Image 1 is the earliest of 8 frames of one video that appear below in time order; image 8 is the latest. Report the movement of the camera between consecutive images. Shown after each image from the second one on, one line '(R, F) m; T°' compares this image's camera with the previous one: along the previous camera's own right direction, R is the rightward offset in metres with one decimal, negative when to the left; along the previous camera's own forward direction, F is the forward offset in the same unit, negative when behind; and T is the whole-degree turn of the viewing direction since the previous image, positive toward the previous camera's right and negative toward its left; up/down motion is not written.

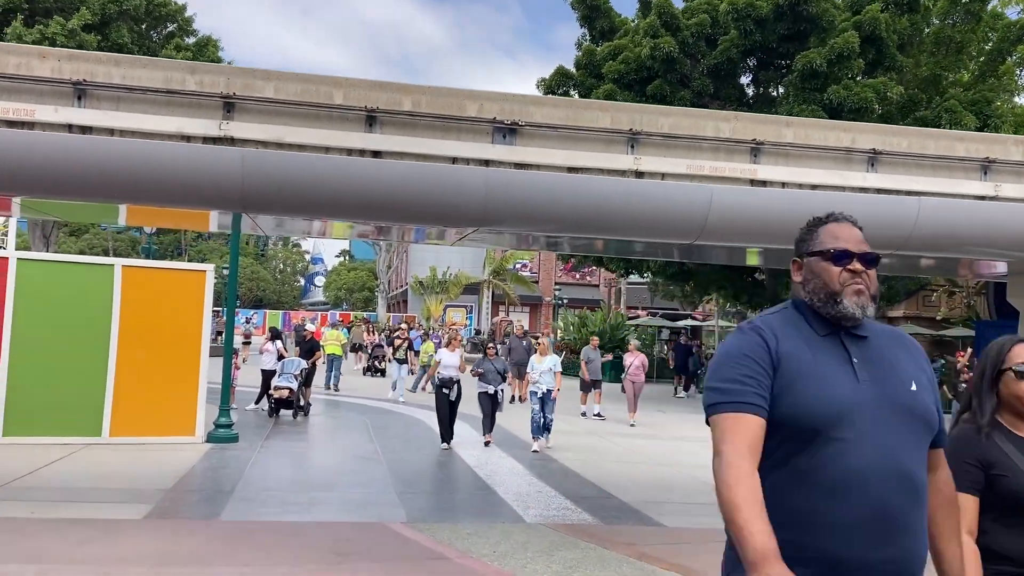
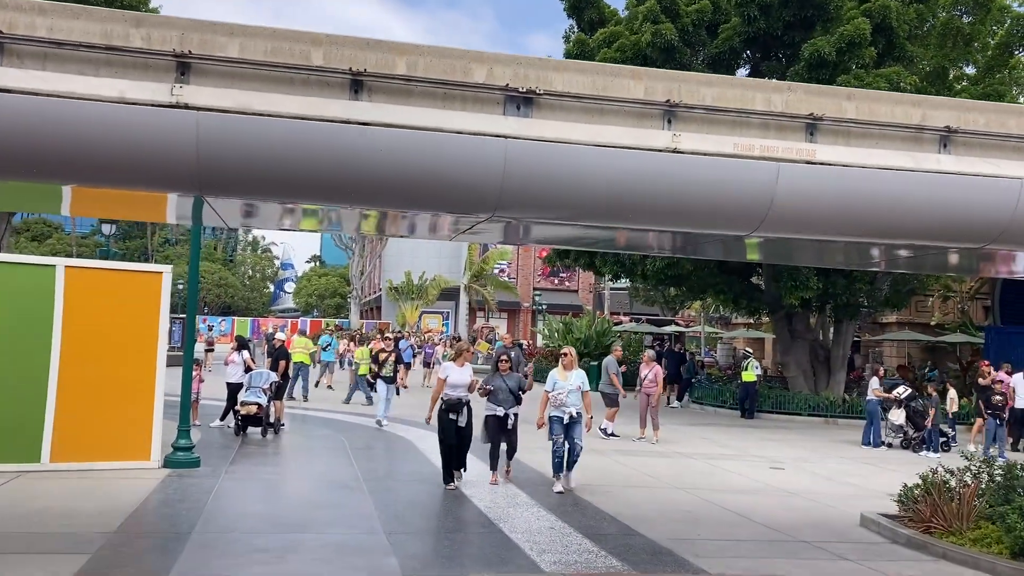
(-0.3, +1.3) m; +2°
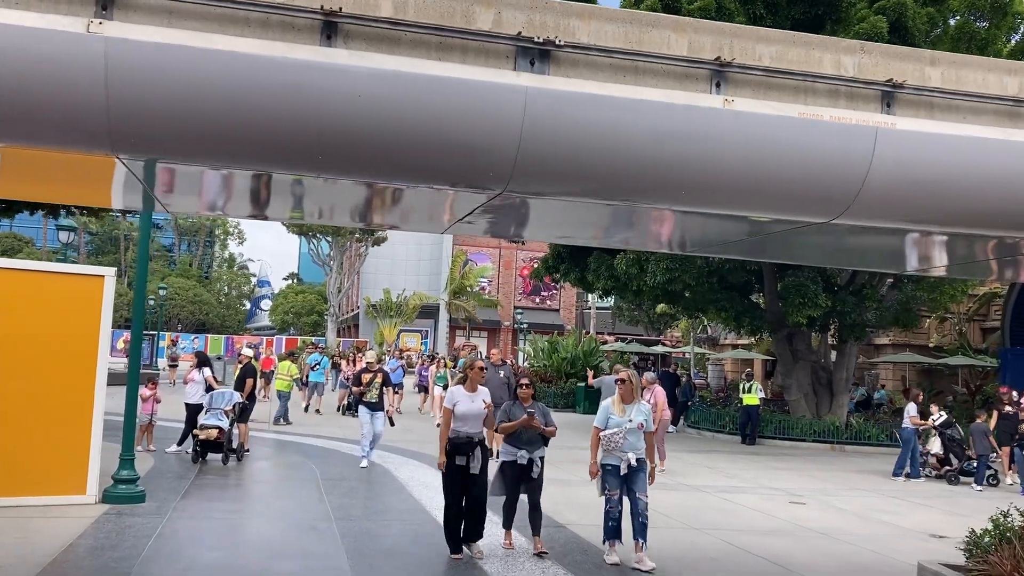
(-0.2, +1.3) m; +1°
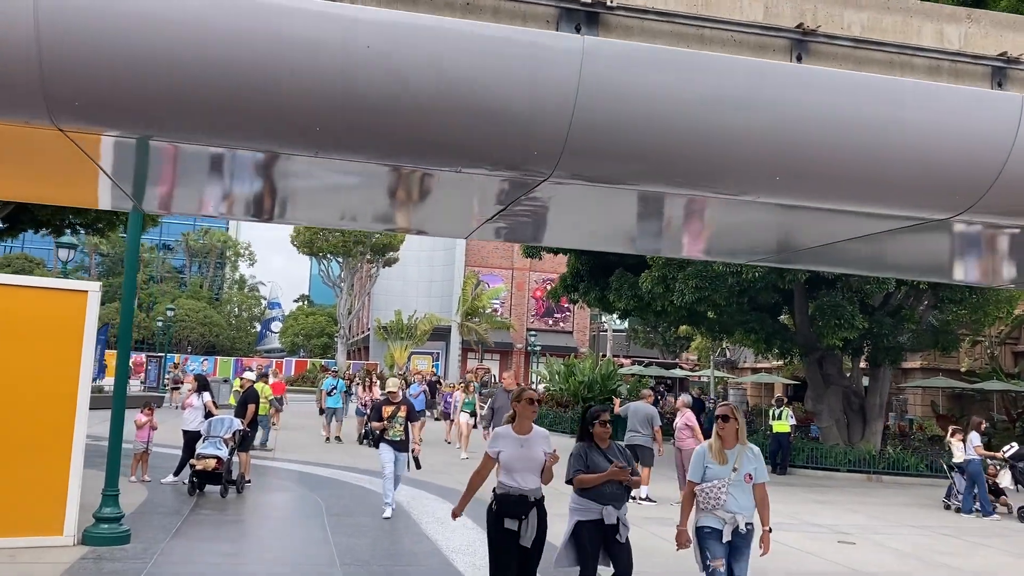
(-0.1, +0.9) m; -1°
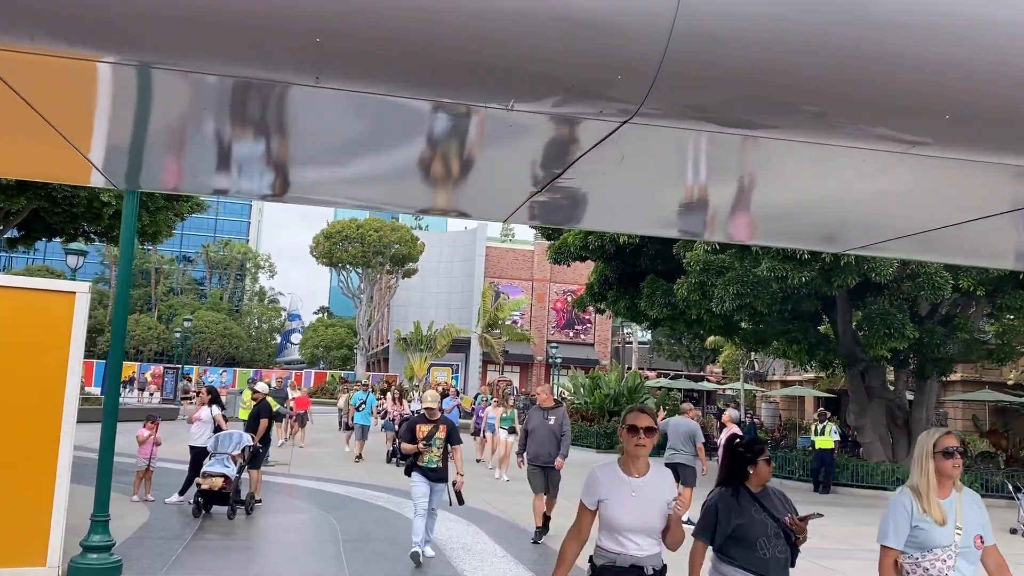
(-0.1, +0.9) m; -1°
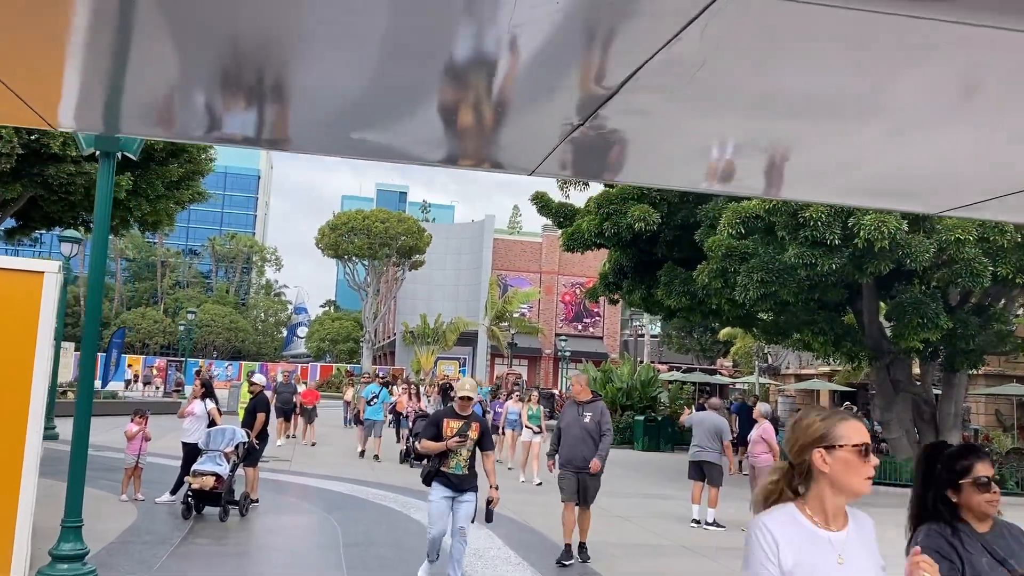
(-0.1, +0.7) m; 0°
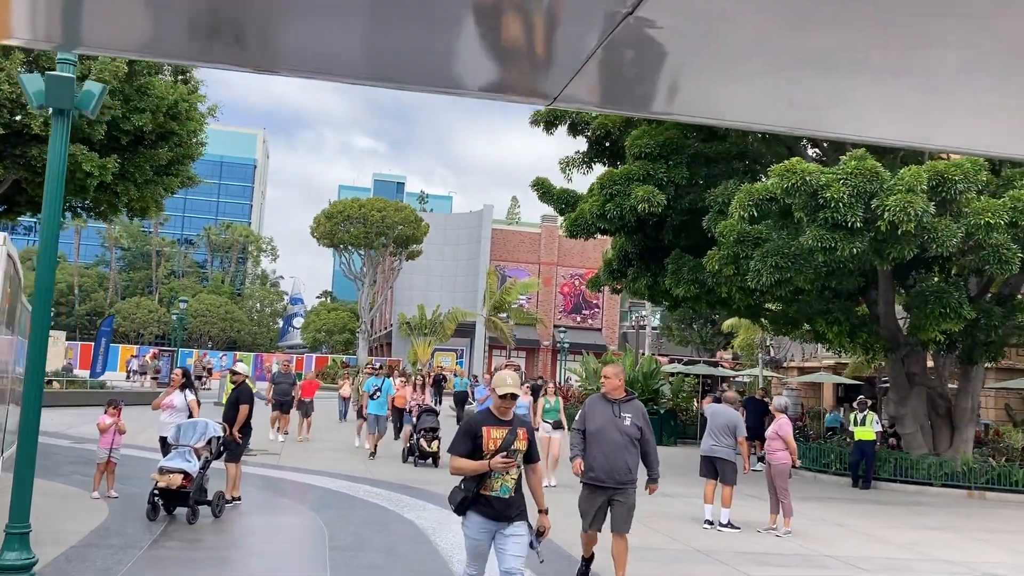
(0.0, +0.7) m; 0°
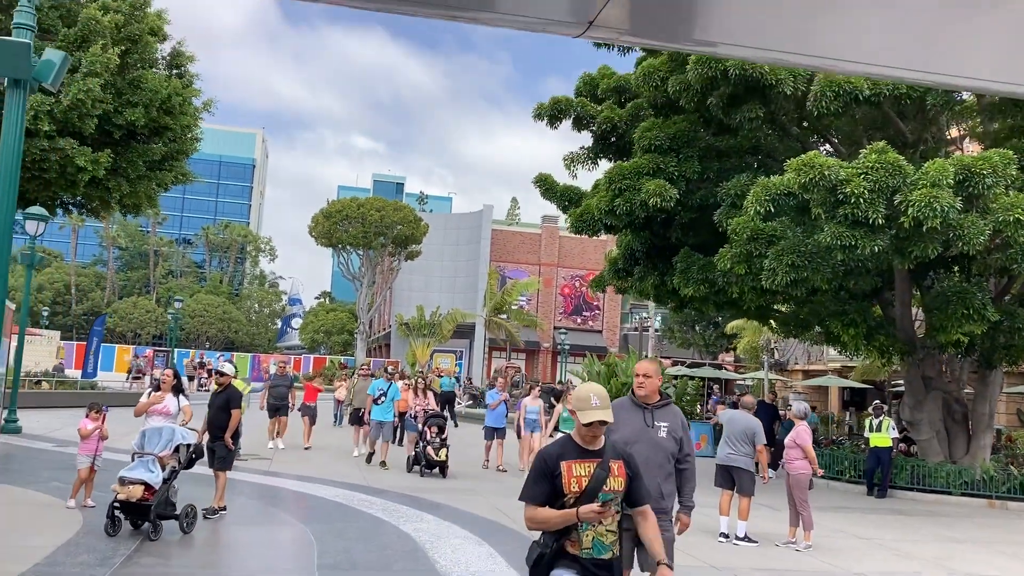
(0.0, +0.6) m; 0°
